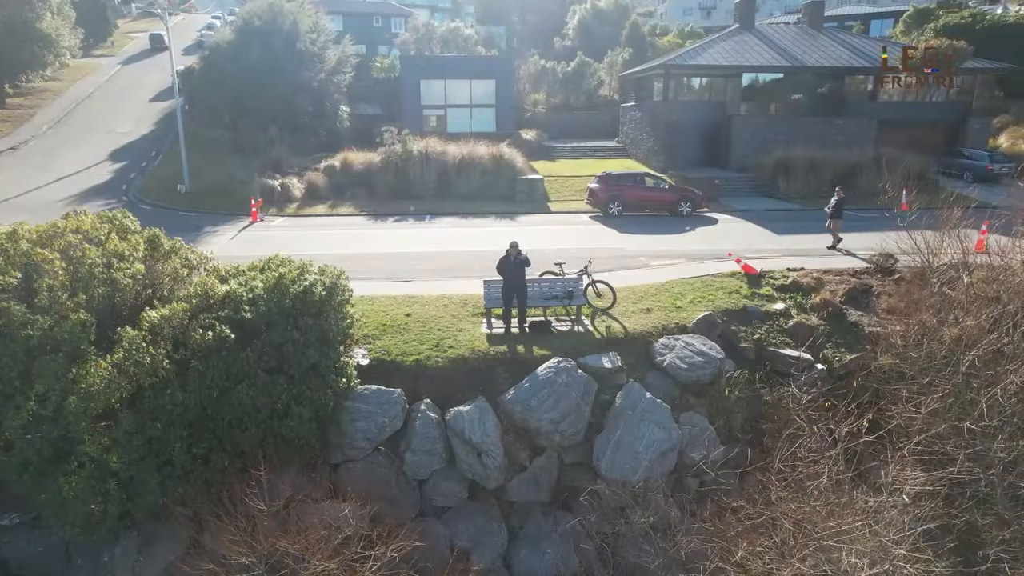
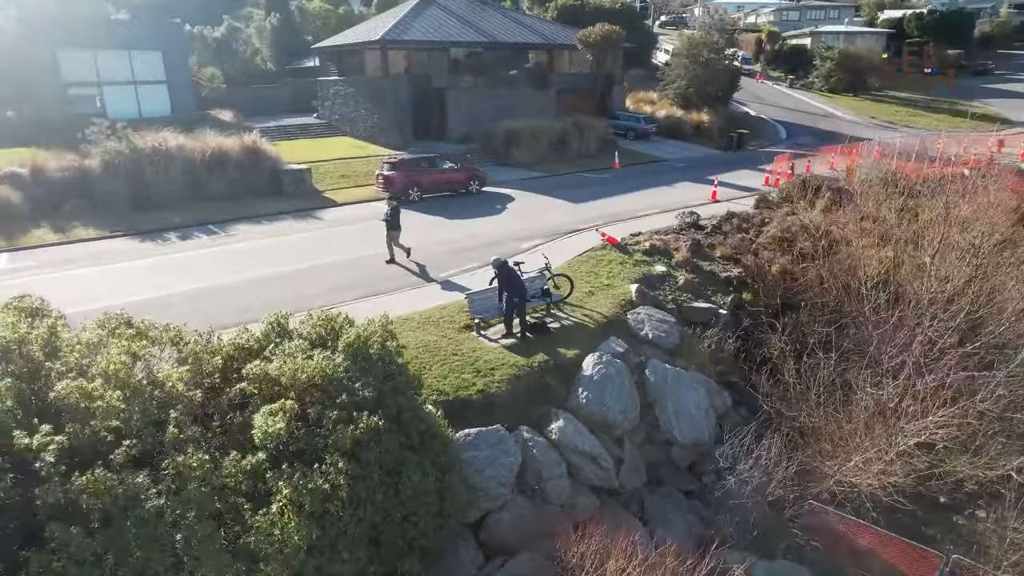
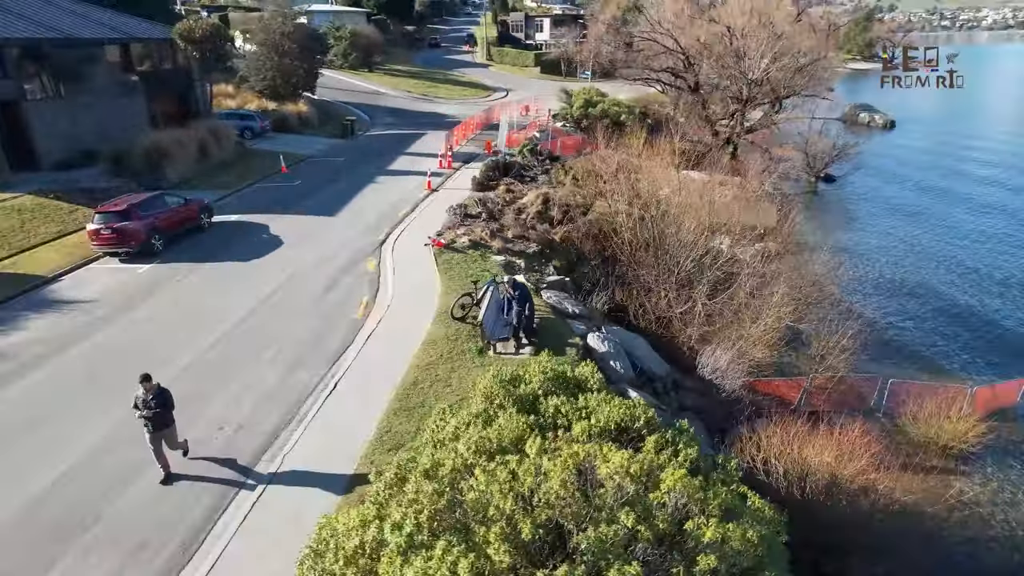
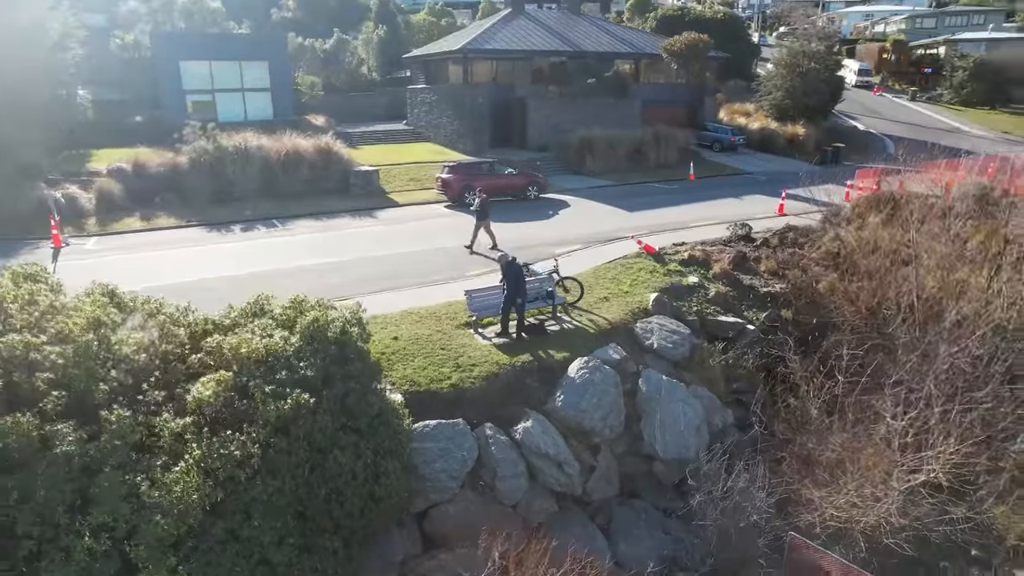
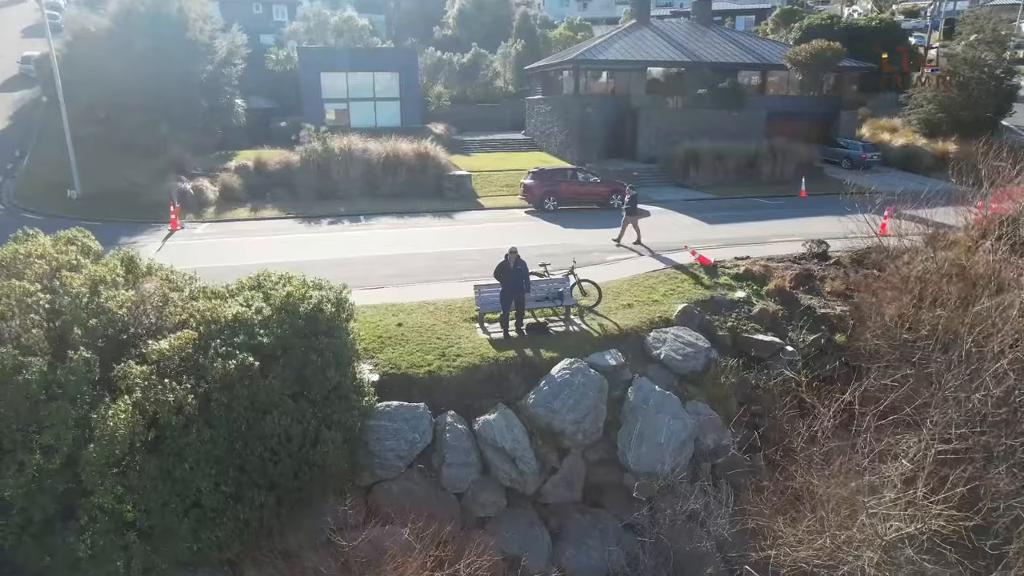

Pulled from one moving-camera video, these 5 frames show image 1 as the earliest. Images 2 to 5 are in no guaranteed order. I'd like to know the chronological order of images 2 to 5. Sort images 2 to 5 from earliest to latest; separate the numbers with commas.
5, 4, 2, 3
